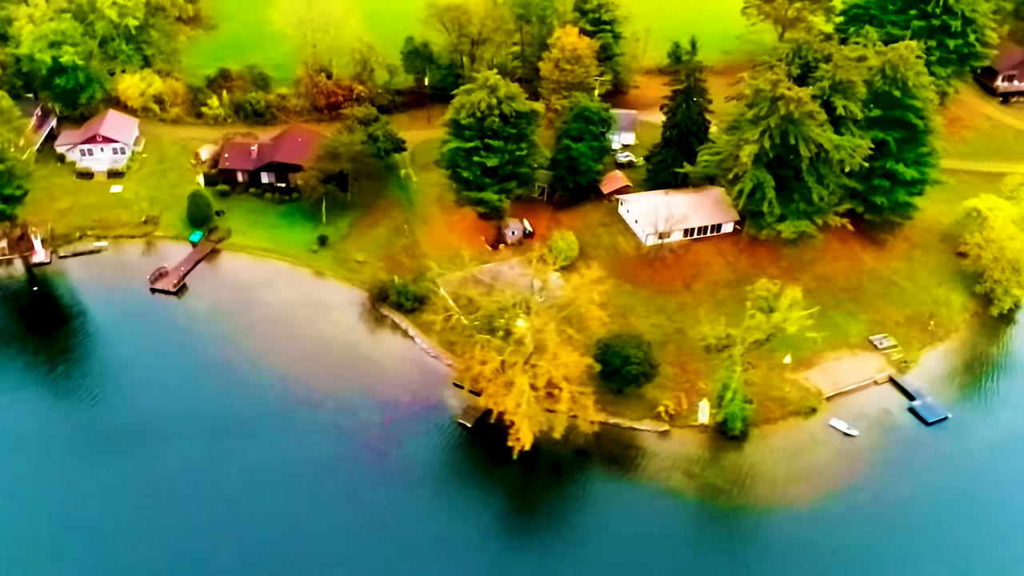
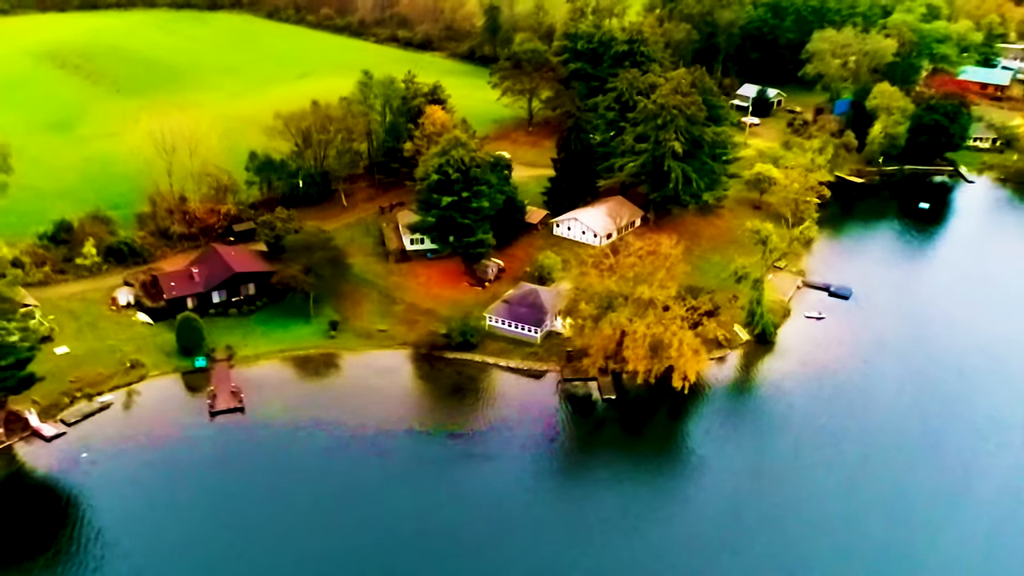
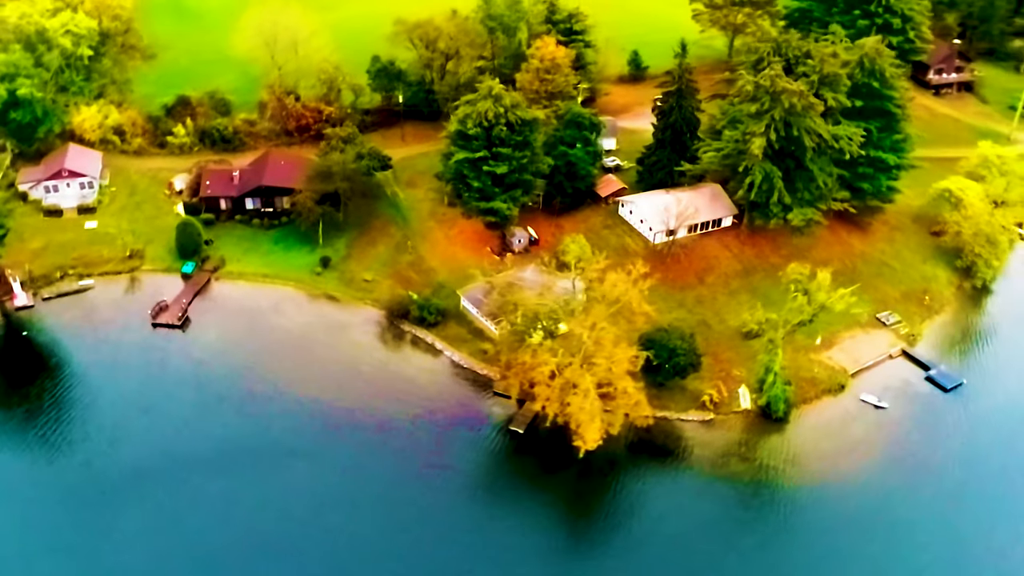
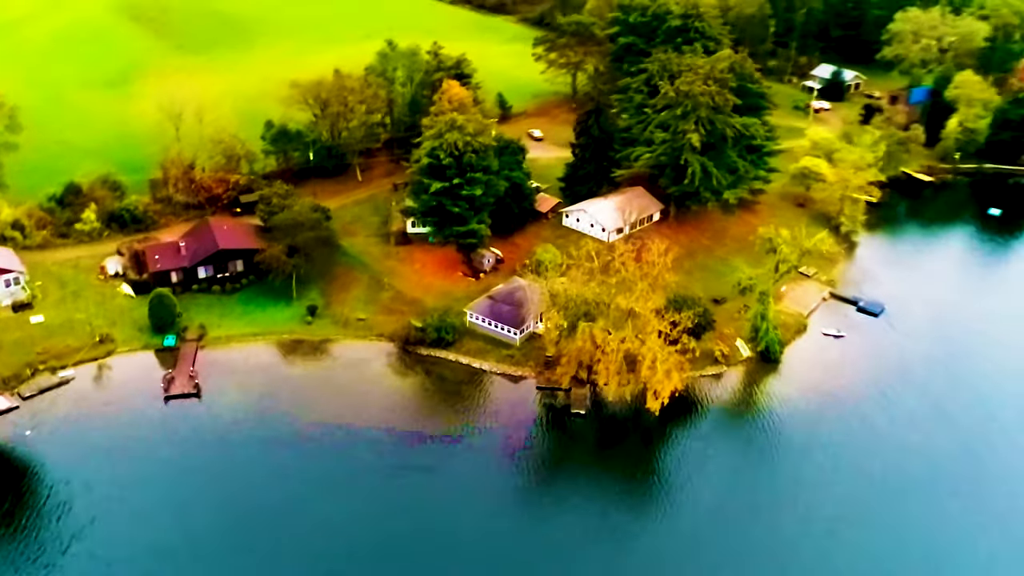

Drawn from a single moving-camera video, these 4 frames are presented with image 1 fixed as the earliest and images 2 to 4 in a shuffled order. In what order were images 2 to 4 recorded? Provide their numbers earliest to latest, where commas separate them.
3, 4, 2
